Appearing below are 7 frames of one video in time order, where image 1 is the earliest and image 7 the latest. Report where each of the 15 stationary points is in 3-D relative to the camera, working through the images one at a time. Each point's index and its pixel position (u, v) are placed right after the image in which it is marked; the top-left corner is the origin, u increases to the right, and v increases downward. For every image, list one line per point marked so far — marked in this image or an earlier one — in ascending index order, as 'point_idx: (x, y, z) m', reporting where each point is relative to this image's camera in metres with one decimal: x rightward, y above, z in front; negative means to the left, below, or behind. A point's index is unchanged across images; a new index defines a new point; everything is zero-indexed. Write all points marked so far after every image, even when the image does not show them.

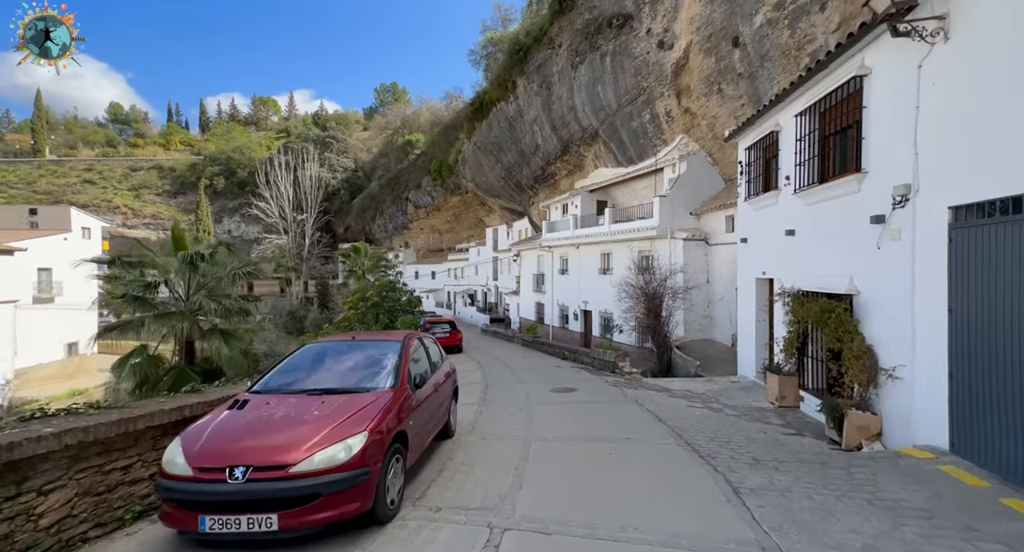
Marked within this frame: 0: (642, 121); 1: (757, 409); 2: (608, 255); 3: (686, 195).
0: (+4.8, +5.7, +16.2) m
1: (+4.0, -2.2, +7.3) m
2: (+3.8, +0.8, +17.4) m
3: (+5.8, +2.7, +14.6) m
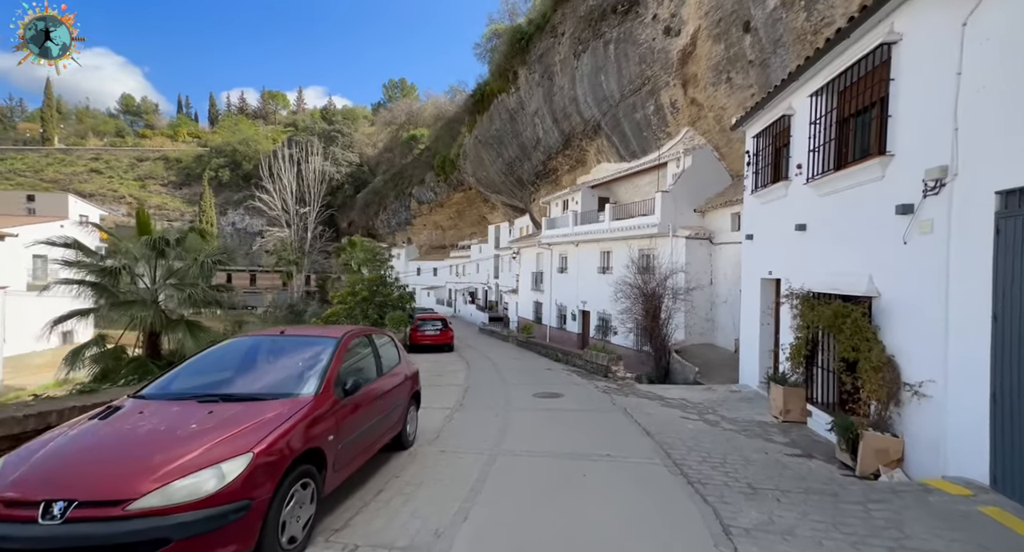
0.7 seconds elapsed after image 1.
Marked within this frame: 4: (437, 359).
0: (+4.7, +5.7, +15.4) m
1: (+3.6, -2.2, +6.5) m
2: (+3.6, +0.8, +16.6) m
3: (+5.6, +2.7, +13.8) m
4: (-2.6, -2.9, +15.3) m
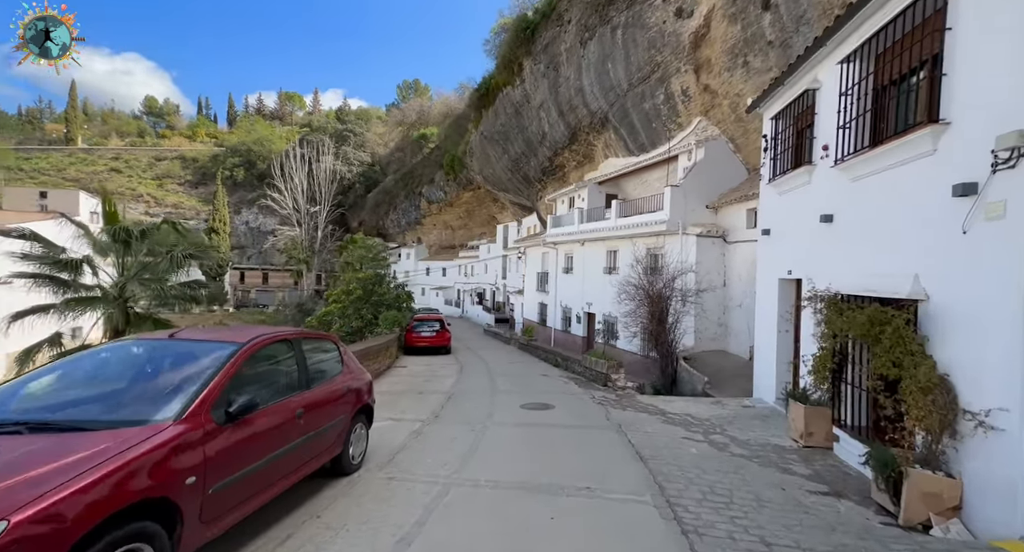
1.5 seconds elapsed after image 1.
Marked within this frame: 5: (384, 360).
0: (+4.7, +5.7, +14.4) m
1: (+3.3, -2.2, +5.5) m
2: (+3.6, +0.8, +15.6) m
3: (+5.5, +2.7, +12.7) m
4: (-2.7, -2.8, +14.5) m
5: (-3.6, -2.4, +12.4) m
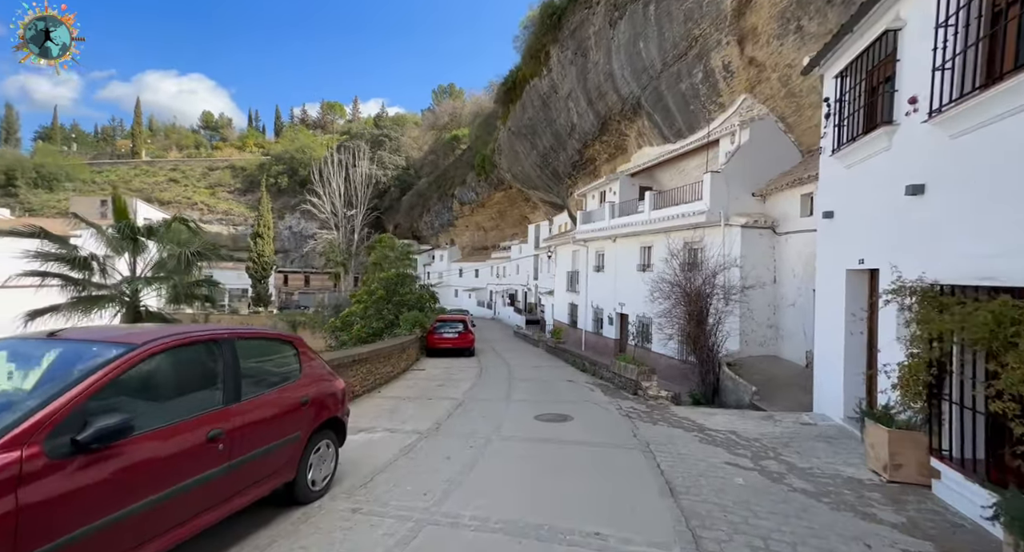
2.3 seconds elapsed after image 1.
0: (+5.4, +5.8, +13.1) m
1: (+3.3, -2.0, +4.3) m
2: (+4.4, +0.9, +14.3) m
3: (+6.1, +2.8, +11.4) m
4: (-1.9, -2.8, +13.7) m
5: (-3.0, -2.3, +11.7) m
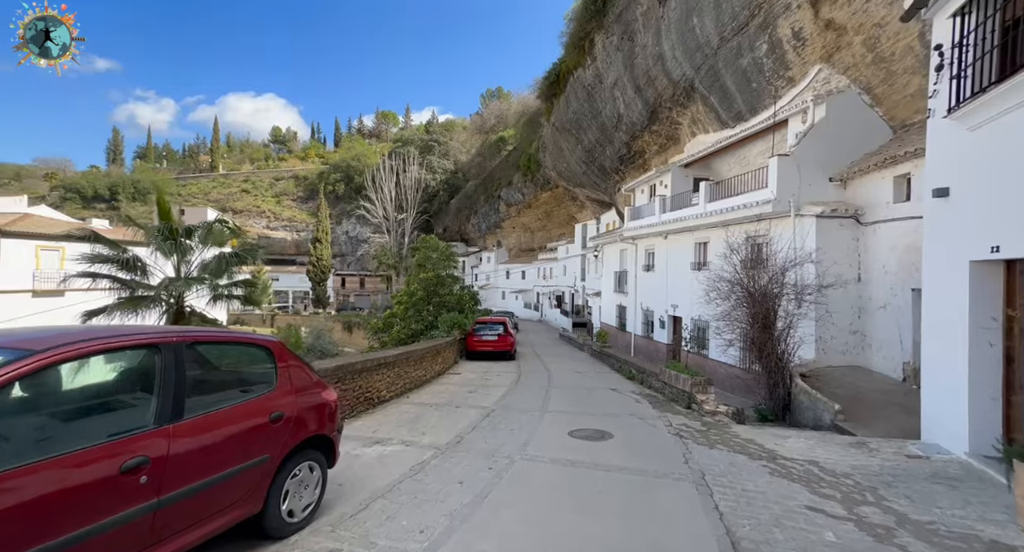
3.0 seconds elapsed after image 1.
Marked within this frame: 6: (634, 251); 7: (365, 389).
0: (+6.4, +5.8, +11.7) m
1: (+3.4, -1.9, +3.1) m
2: (+5.7, +0.9, +13.0) m
3: (+6.9, +2.8, +9.8) m
4: (-0.7, -2.8, +13.1) m
5: (-2.0, -2.3, +11.2) m
6: (+5.0, +1.0, +18.1) m
7: (-2.6, -2.0, +7.8) m
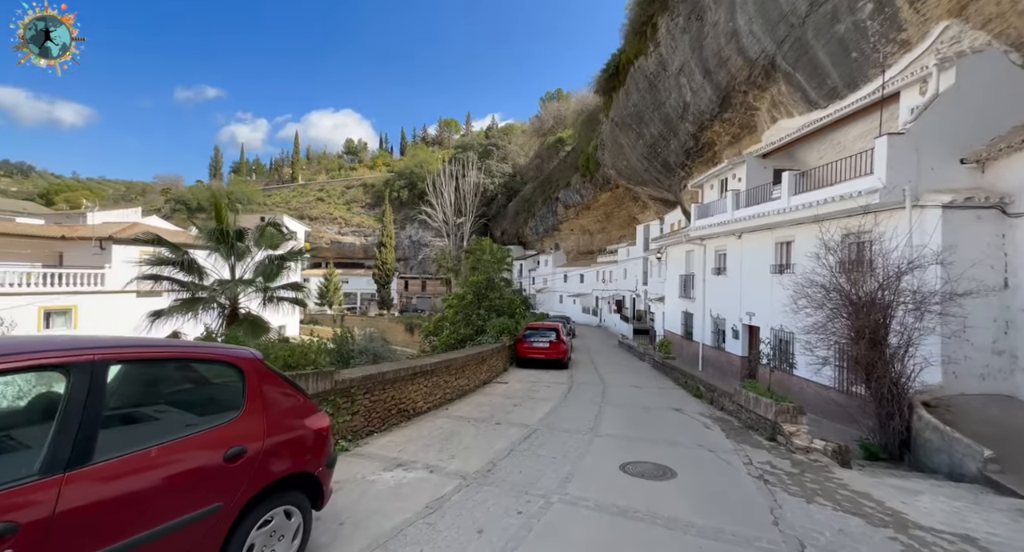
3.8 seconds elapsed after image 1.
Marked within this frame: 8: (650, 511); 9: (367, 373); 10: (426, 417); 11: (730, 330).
0: (+7.6, +5.7, +10.0) m
1: (+3.4, -1.9, +1.8) m
2: (+7.0, +0.8, +11.3) m
3: (+7.9, +2.7, +8.0) m
4: (+0.7, -2.8, +12.2) m
5: (-0.8, -2.3, +10.5) m
6: (+7.1, +0.9, +16.4) m
7: (-1.9, -2.0, +7.2) m
8: (+1.3, -2.2, +4.1) m
9: (-2.1, -1.4, +6.5) m
10: (-1.5, -2.5, +7.8) m
11: (+6.9, -1.7, +14.1) m
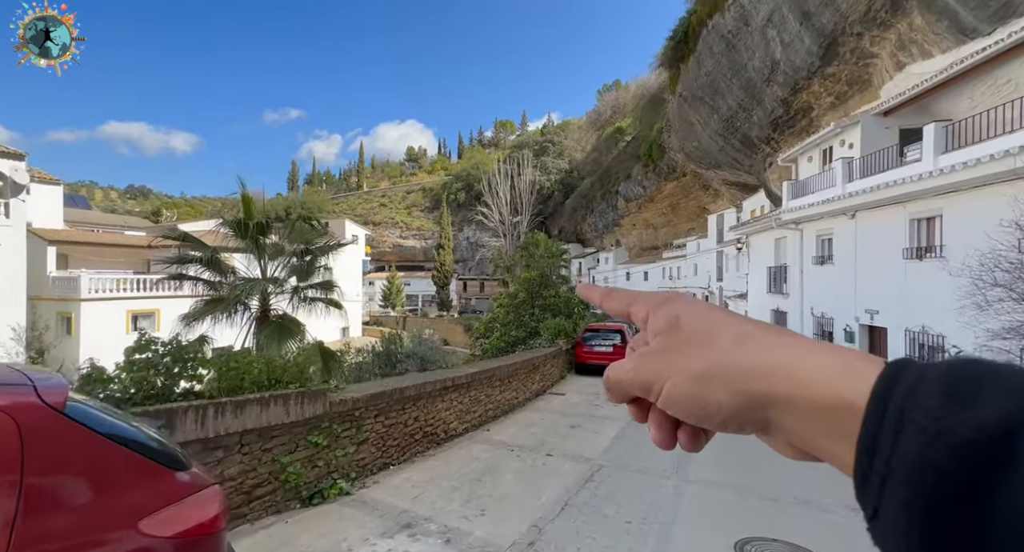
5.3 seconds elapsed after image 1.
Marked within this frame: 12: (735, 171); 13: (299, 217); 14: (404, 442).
0: (+8.5, +6.0, +7.2) m
1: (+3.4, -1.7, -0.3) m
2: (+8.2, +1.1, +8.6) m
3: (+8.5, +3.0, +5.2) m
4: (+2.1, -2.7, +10.3) m
5: (+0.3, -2.2, +8.8) m
6: (+8.9, +1.2, +13.7) m
7: (-1.1, -1.9, +5.7) m
8: (+1.6, -2.0, +2.2) m
9: (-1.5, -1.3, +5.0) m
10: (-0.7, -2.4, +6.3) m
11: (+8.5, -1.4, +11.4) m
12: (+10.0, +4.8, +19.9) m
13: (-5.0, +1.4, +10.3) m
14: (-1.3, -2.0, +5.4) m
